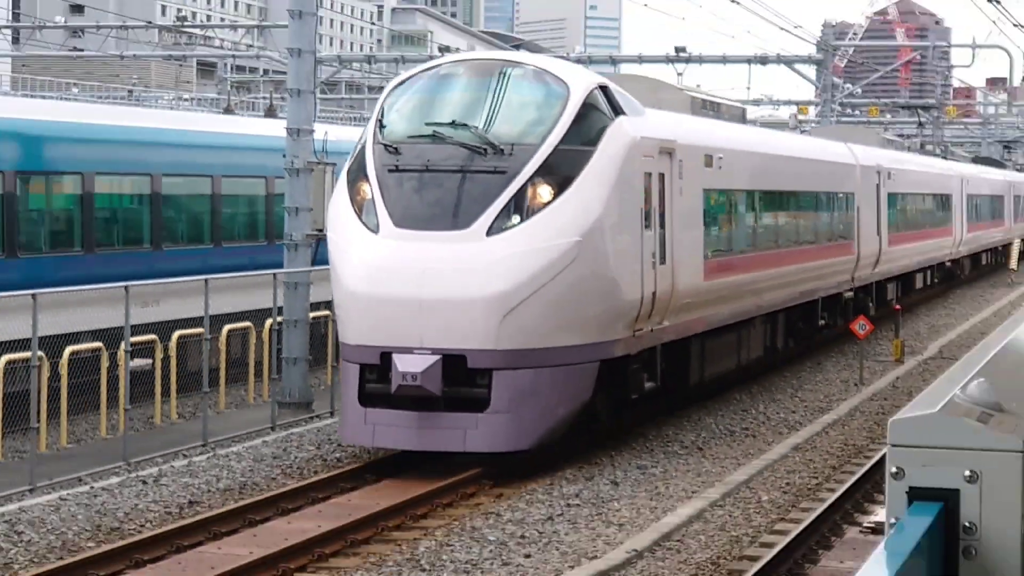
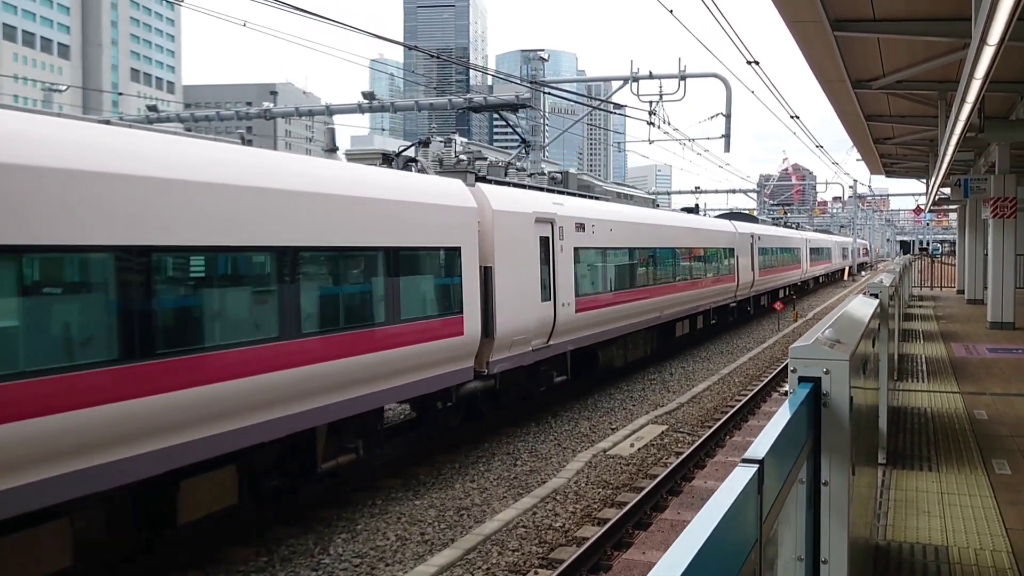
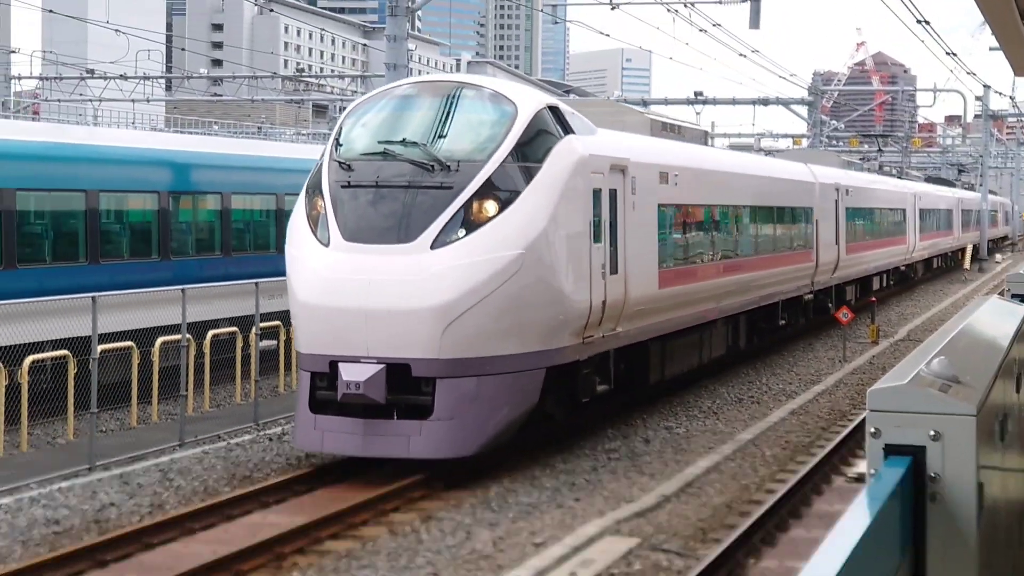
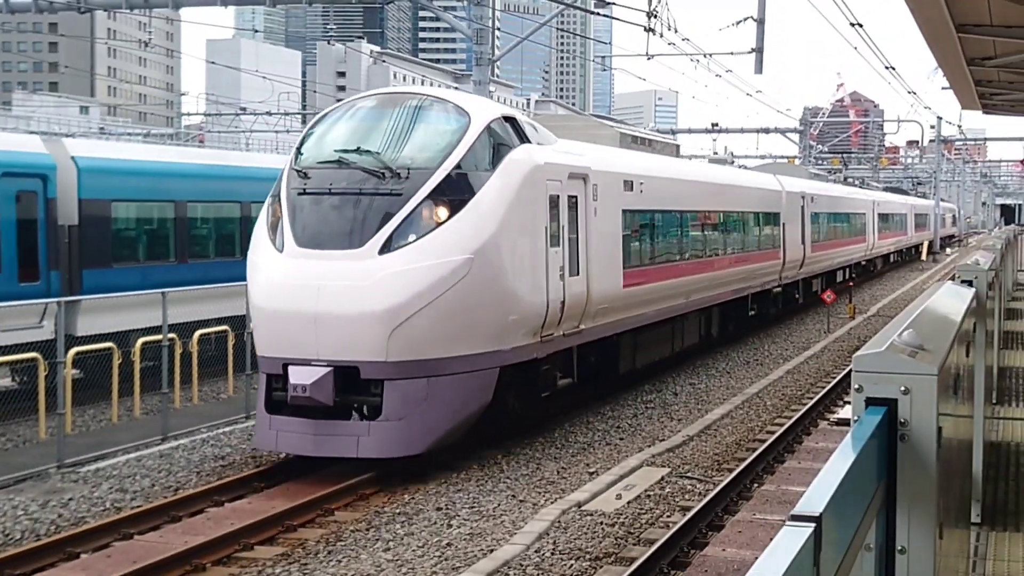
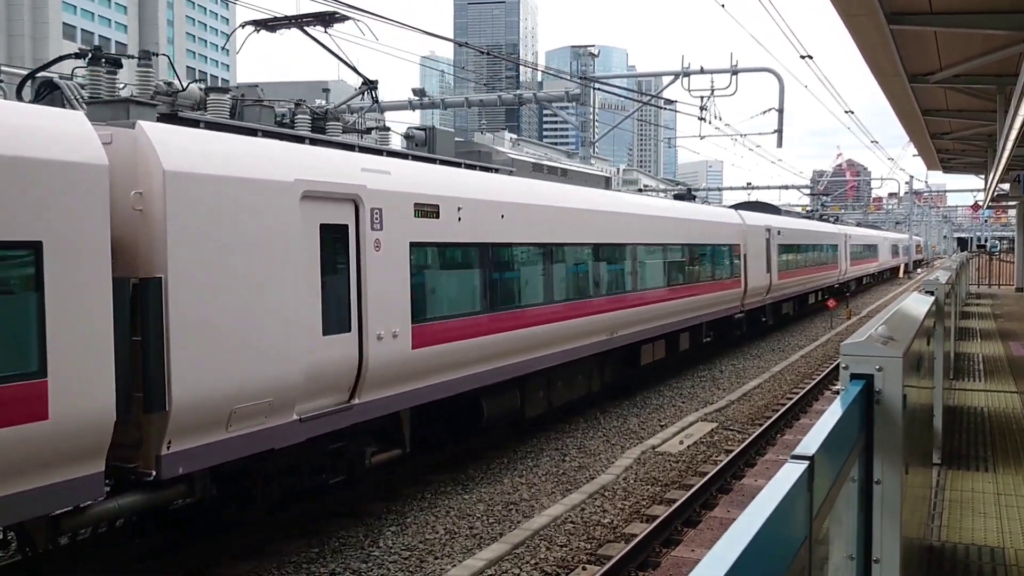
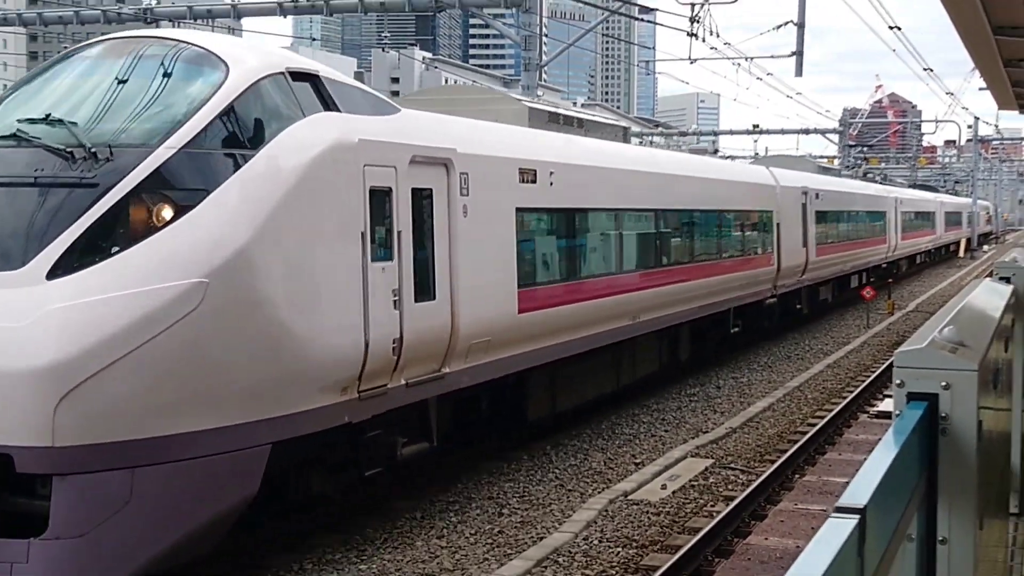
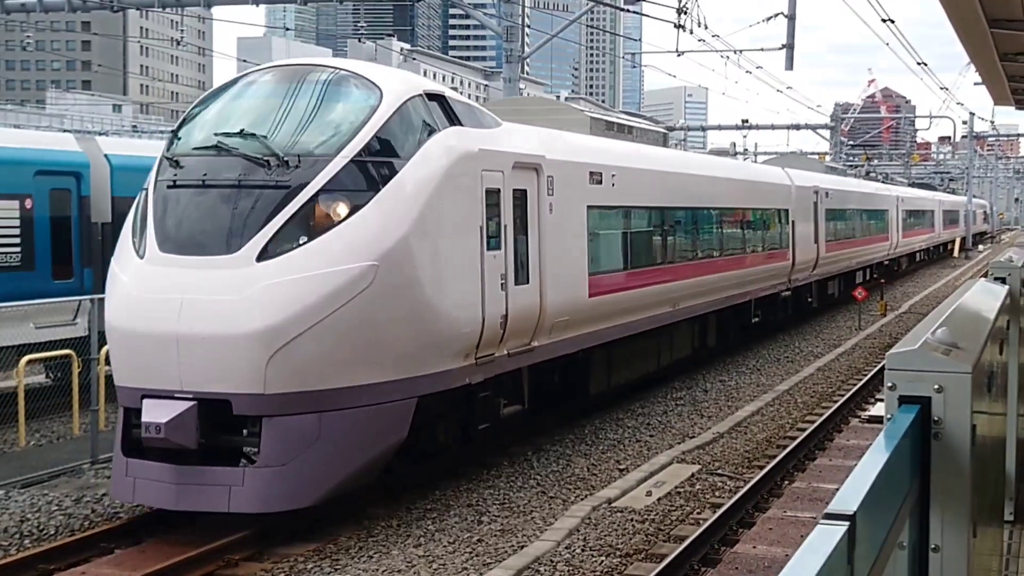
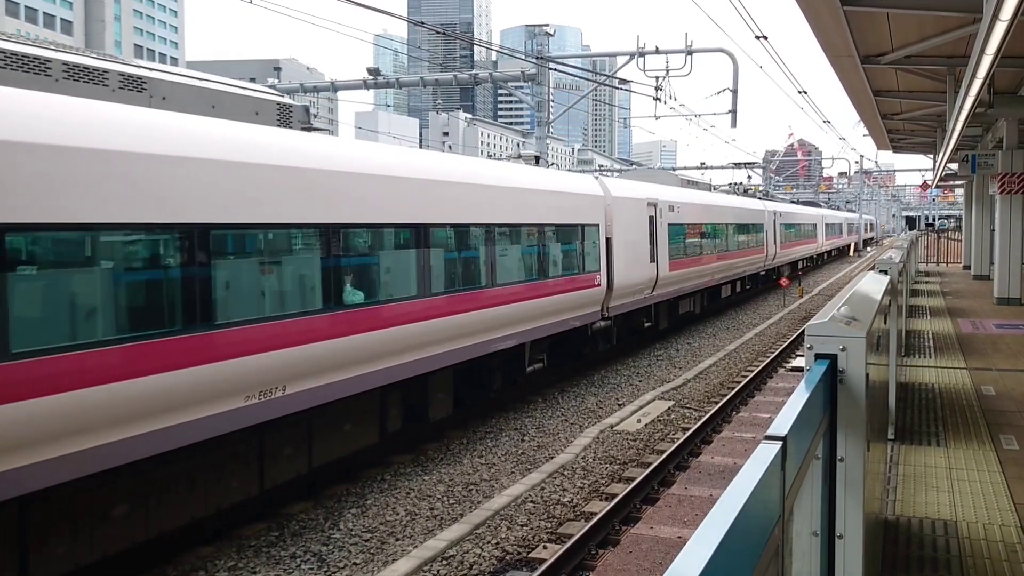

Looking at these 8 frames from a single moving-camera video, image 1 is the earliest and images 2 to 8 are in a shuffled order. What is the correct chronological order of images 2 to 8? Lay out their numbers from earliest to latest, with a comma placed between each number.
3, 4, 7, 6, 8, 2, 5
